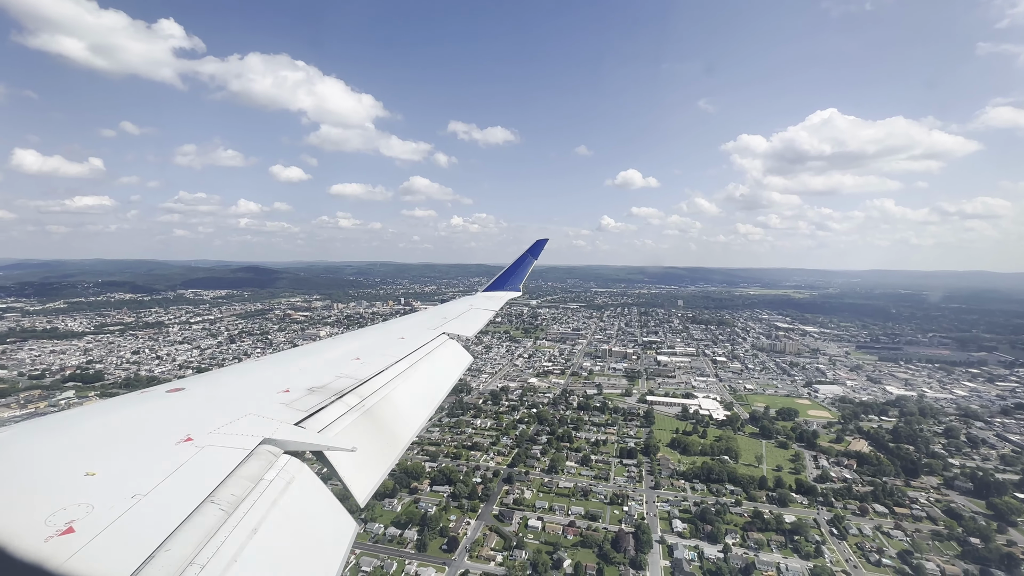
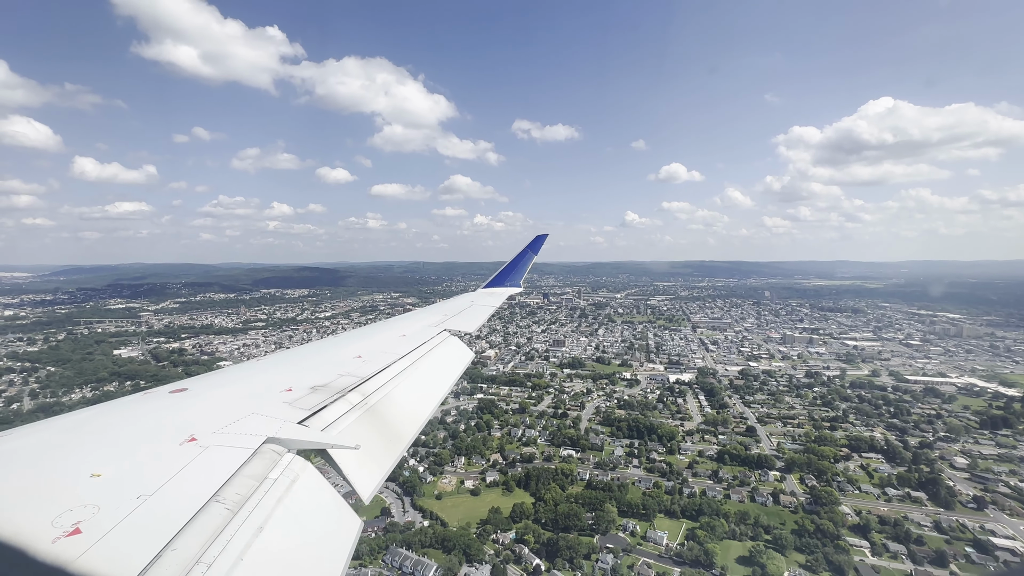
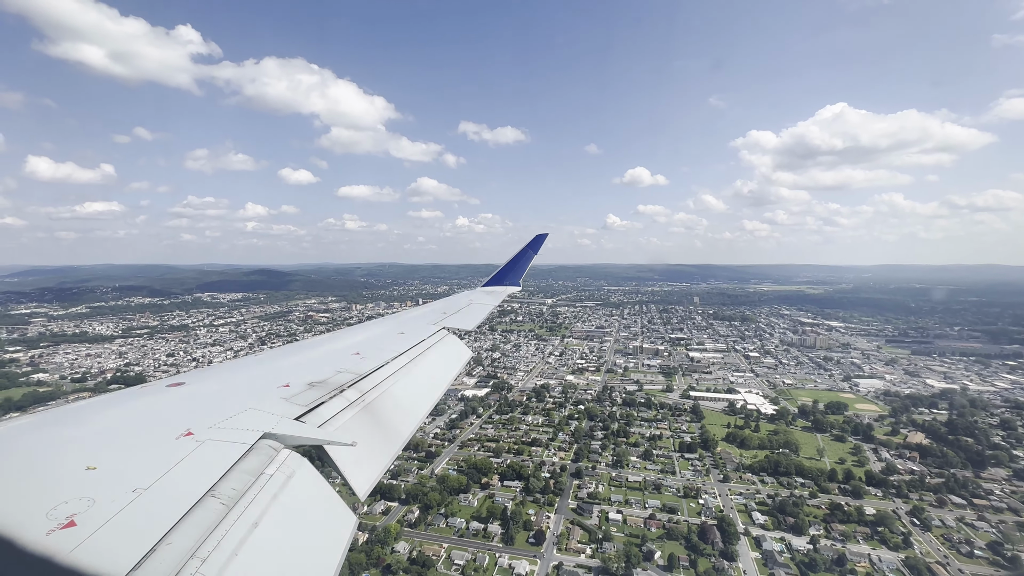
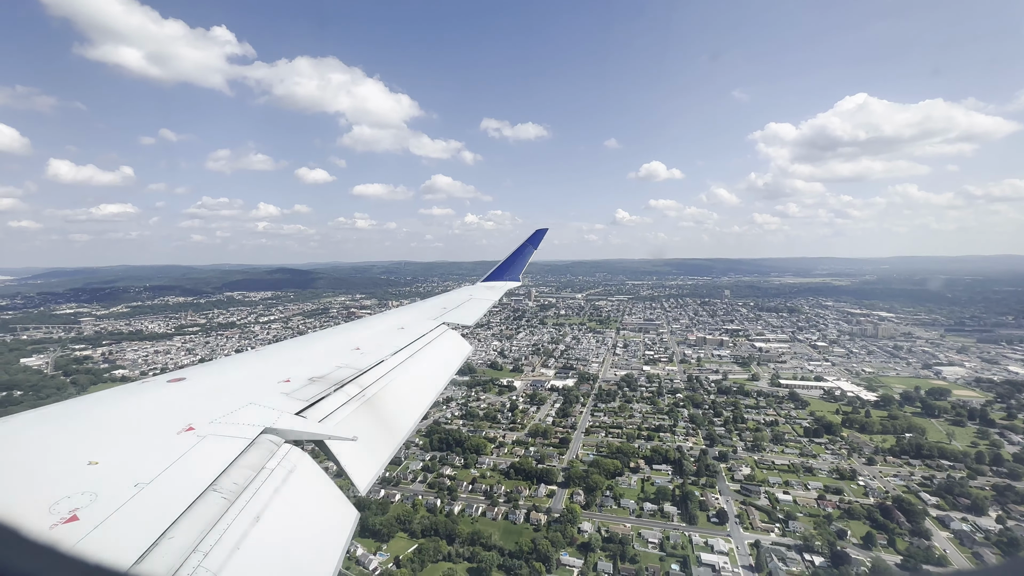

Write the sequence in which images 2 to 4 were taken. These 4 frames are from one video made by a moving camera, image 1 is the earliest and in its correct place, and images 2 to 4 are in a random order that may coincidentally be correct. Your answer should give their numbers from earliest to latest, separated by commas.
3, 4, 2
